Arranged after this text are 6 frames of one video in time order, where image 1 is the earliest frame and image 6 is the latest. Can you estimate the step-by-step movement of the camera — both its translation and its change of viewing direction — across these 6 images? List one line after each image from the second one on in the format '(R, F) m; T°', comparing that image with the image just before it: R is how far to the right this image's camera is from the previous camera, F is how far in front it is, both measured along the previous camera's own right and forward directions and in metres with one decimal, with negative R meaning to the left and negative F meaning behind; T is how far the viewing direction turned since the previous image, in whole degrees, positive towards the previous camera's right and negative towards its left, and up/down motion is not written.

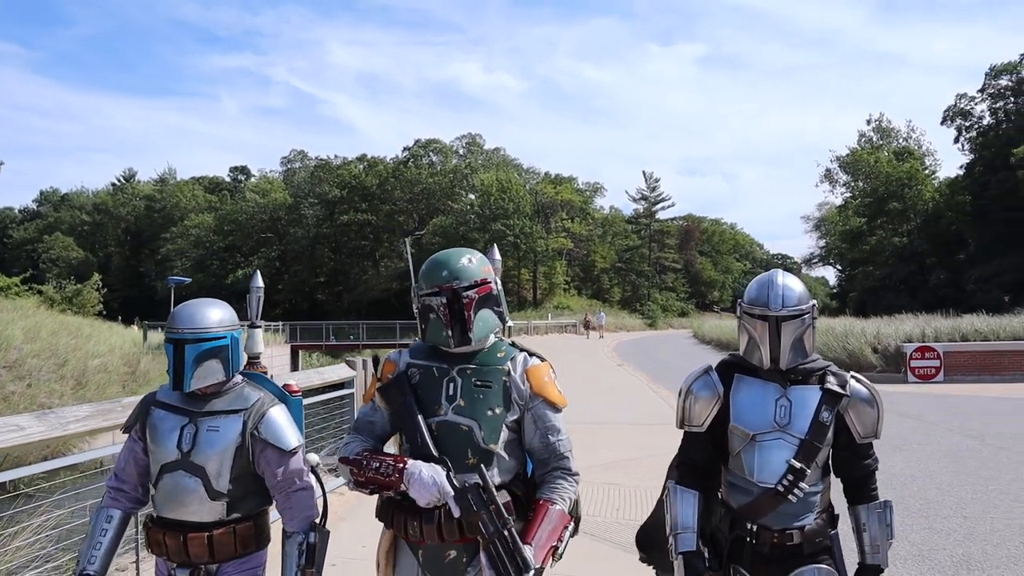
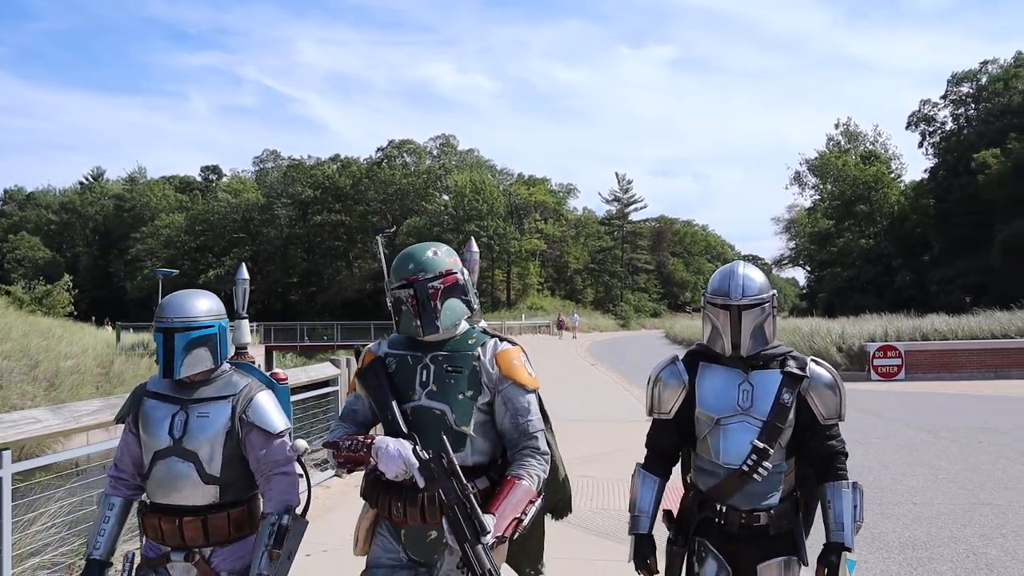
(0.0, -0.2) m; +2°
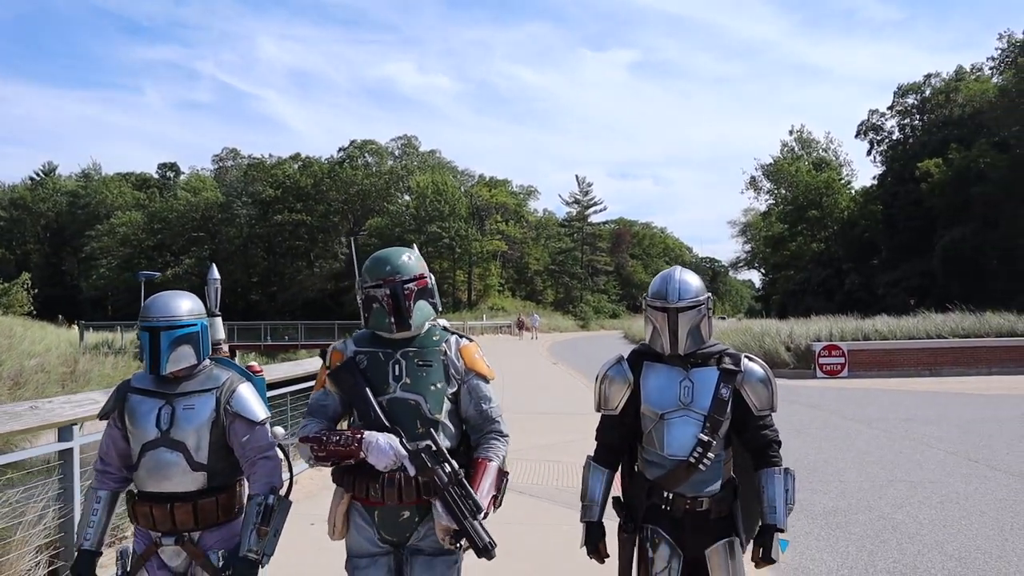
(-0.1, -0.5) m; +3°
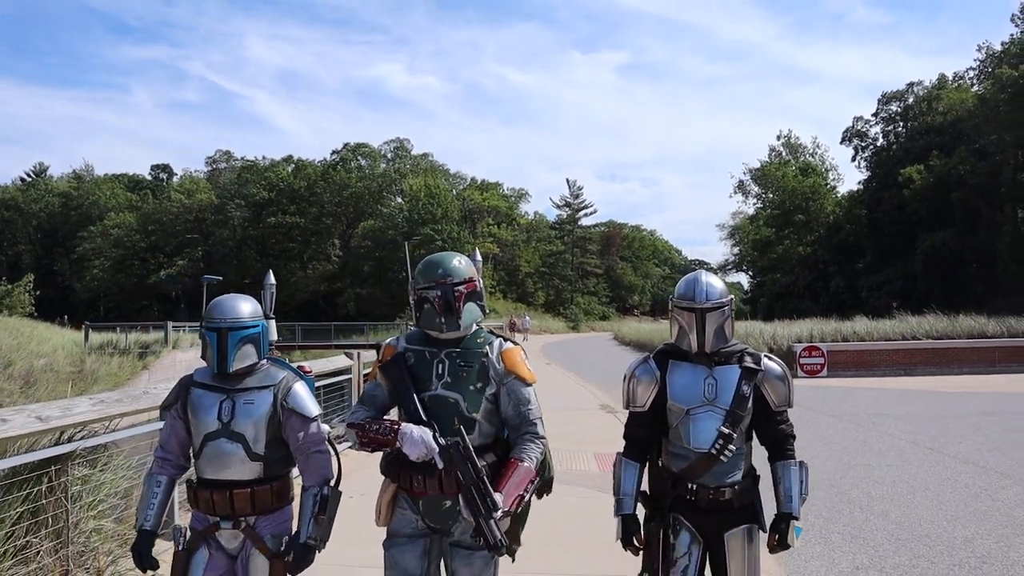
(-0.1, -0.6) m; +1°
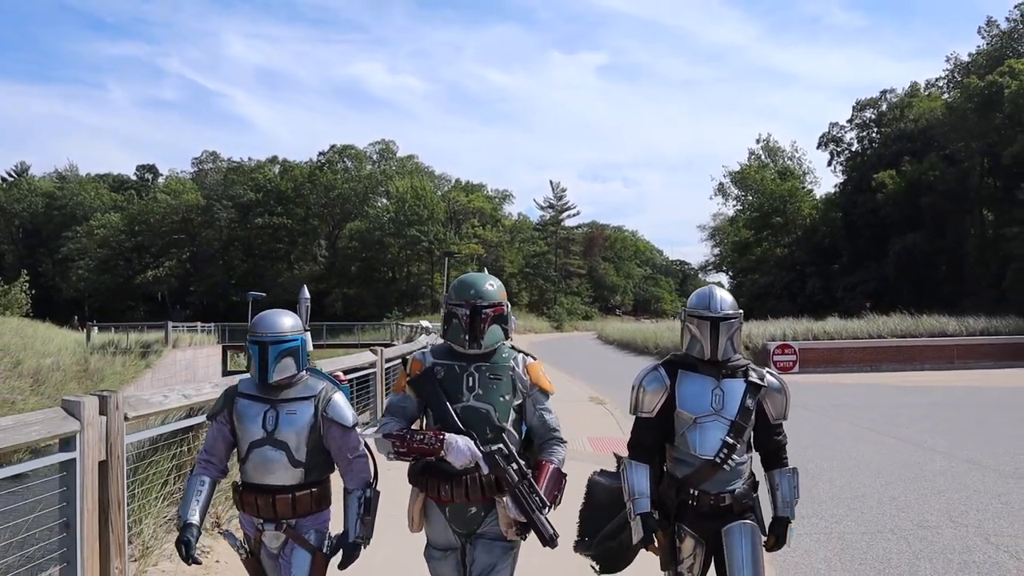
(-0.2, -0.8) m; +1°
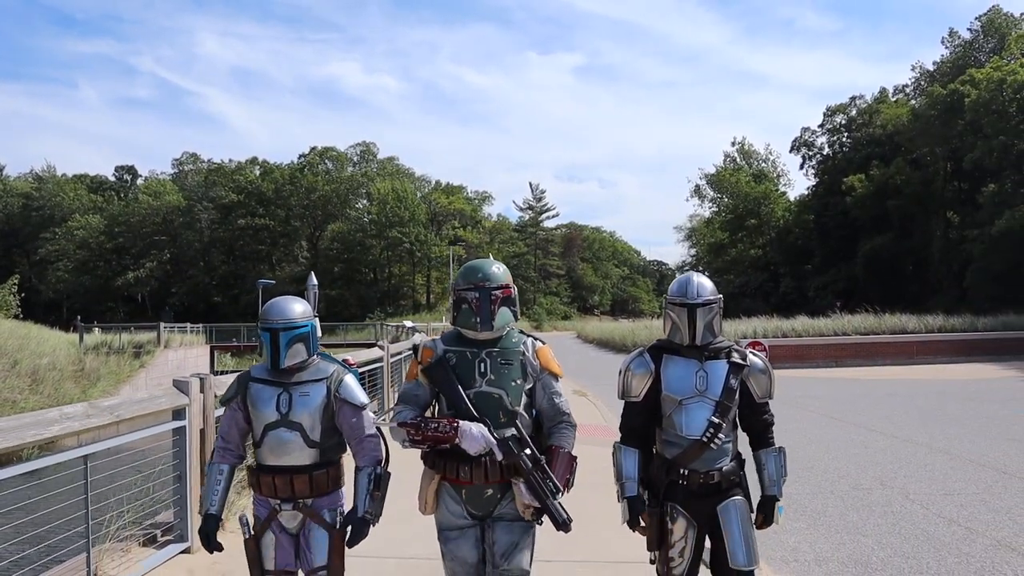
(-0.1, -0.7) m; +2°
